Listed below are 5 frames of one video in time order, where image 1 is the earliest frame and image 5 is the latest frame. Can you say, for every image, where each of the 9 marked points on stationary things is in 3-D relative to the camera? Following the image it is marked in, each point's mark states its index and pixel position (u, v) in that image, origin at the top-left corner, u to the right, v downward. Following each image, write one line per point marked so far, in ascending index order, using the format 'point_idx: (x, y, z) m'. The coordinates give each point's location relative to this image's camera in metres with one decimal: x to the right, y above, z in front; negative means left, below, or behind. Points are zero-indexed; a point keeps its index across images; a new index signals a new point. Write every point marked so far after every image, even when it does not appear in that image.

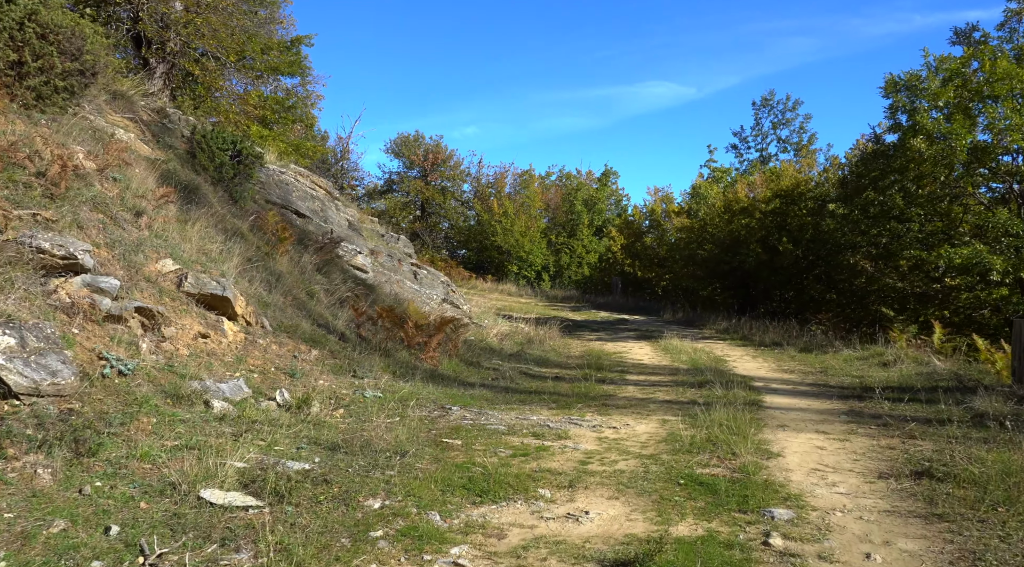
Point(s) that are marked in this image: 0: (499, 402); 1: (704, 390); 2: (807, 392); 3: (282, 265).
0: (-0.1, -1.3, +10.3) m
1: (+2.2, -1.3, +11.2) m
2: (+3.5, -1.3, +11.6) m
3: (-3.2, +0.3, +13.5) m
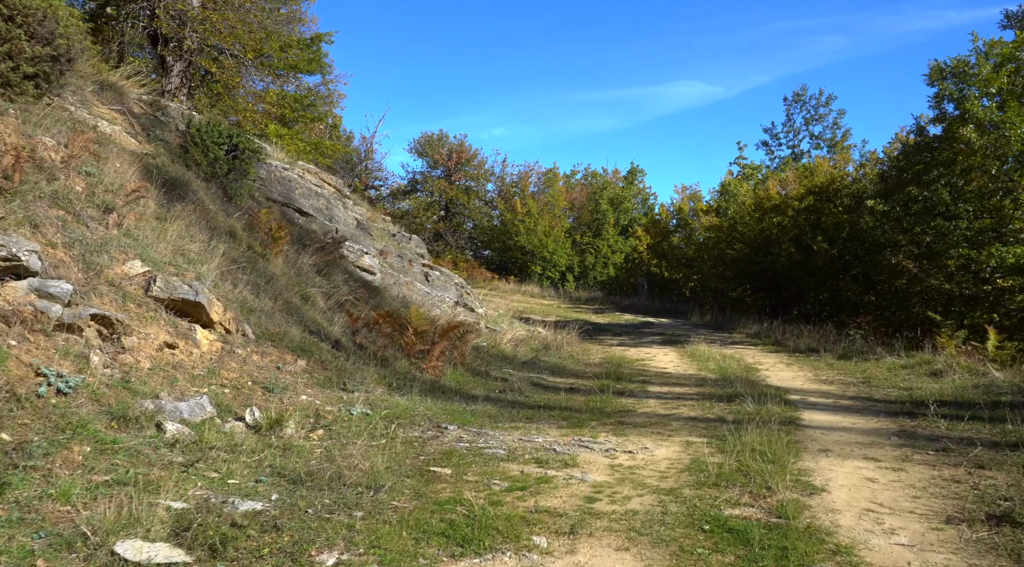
0: (-0.1, -1.3, +9.2) m
1: (+2.3, -1.3, +10.1) m
2: (+3.6, -1.3, +10.4) m
3: (-3.1, +0.2, +12.5) m
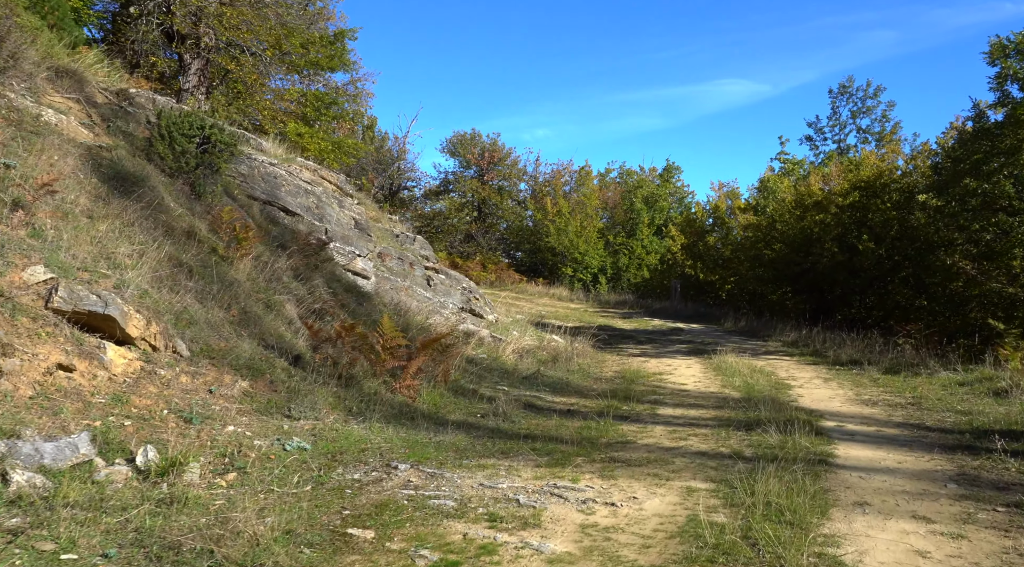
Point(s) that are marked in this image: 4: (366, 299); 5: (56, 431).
0: (-0.3, -1.4, +7.7) m
1: (+2.1, -1.3, +8.4) m
2: (+3.4, -1.4, +8.7) m
3: (-3.1, +0.1, +11.1) m
4: (-2.1, -0.2, +13.7) m
5: (-3.0, -1.0, +6.4) m
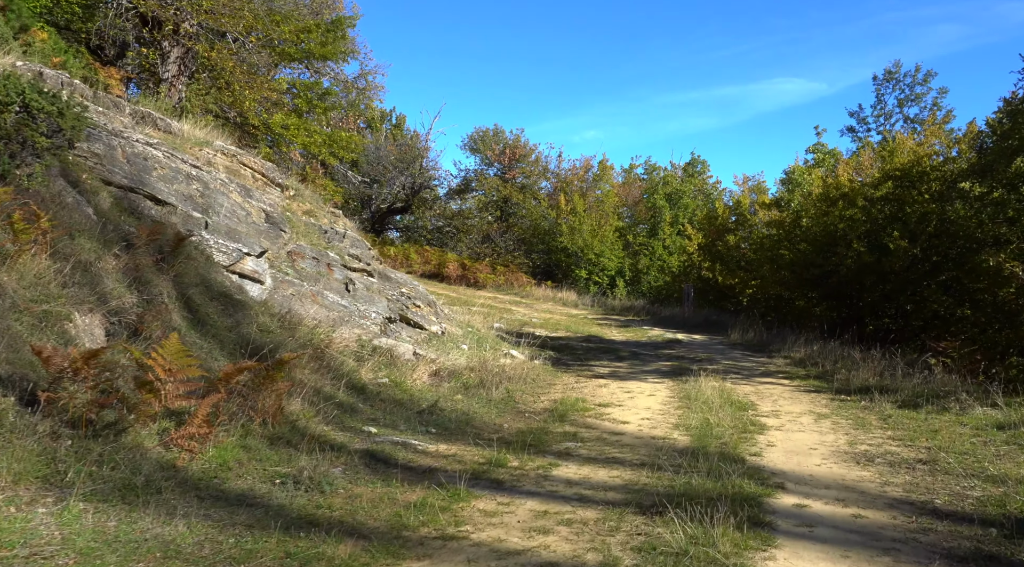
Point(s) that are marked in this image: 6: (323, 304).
0: (-1.7, -1.4, +4.9) m
1: (+0.8, -1.4, +5.5) m
2: (+2.1, -1.4, +5.6) m
3: (-4.3, +0.1, +8.4) m
4: (-3.1, -0.3, +10.9) m
5: (-4.4, -1.0, +3.7) m
6: (-2.5, -0.3, +12.8) m
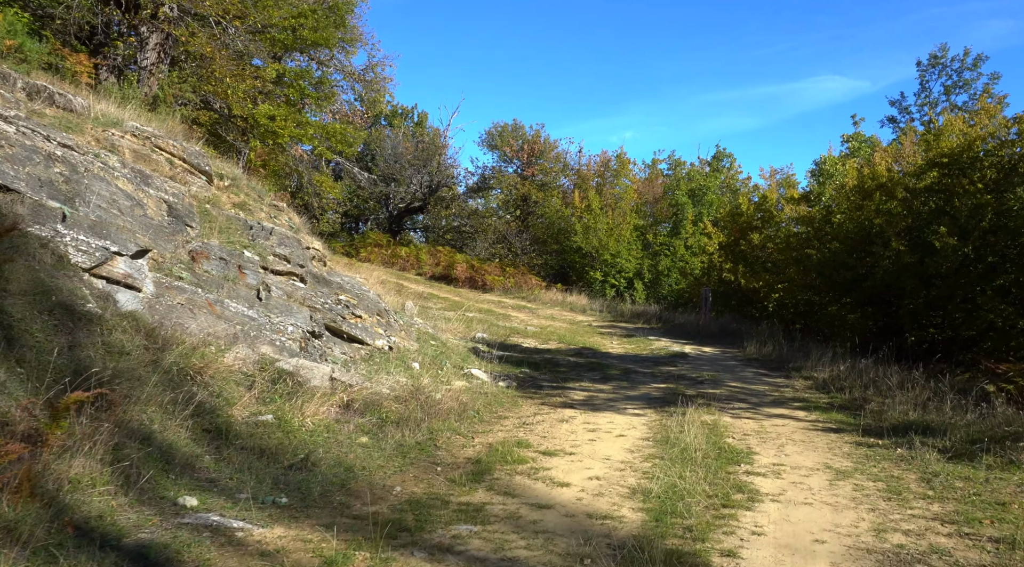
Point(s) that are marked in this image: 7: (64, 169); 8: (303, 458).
0: (-2.6, -1.5, +2.4) m
1: (-0.1, -1.4, +2.9) m
2: (+1.2, -1.5, +3.0) m
3: (-5.1, 0.0, +6.0) m
4: (-3.8, -0.4, +8.5) m
5: (-5.4, -1.1, +1.3) m
6: (-3.1, -0.3, +10.3) m
7: (-4.7, +1.2, +10.5) m
8: (-1.5, -1.3, +7.4) m
